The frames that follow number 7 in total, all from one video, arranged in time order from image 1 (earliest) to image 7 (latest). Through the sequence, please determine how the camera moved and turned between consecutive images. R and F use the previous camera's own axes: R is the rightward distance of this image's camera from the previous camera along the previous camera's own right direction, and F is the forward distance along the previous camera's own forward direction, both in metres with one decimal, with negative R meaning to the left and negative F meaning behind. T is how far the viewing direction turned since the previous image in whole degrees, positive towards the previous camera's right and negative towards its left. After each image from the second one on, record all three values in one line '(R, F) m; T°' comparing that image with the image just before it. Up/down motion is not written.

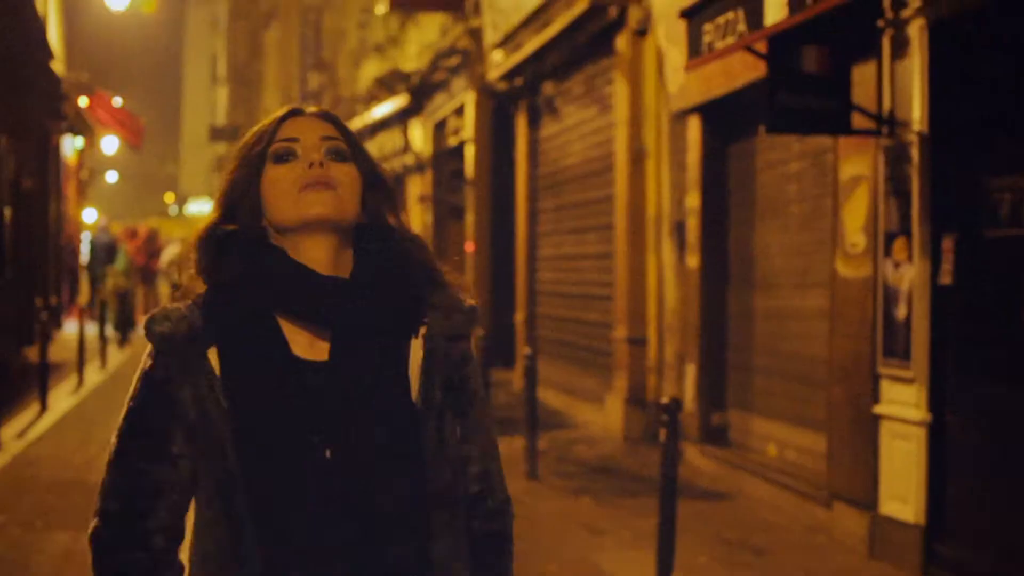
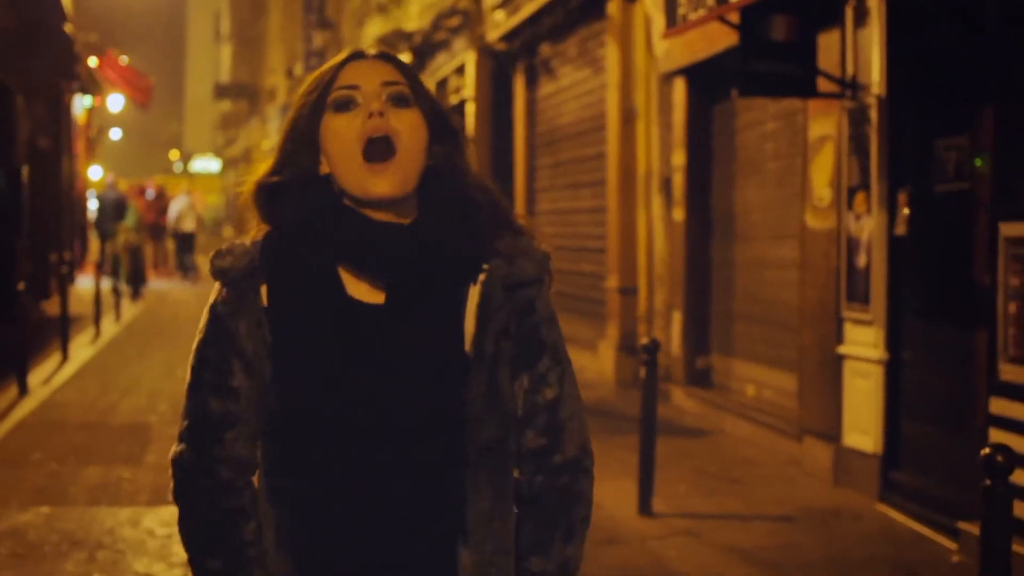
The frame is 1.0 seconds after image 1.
(0.0, -0.6) m; 0°
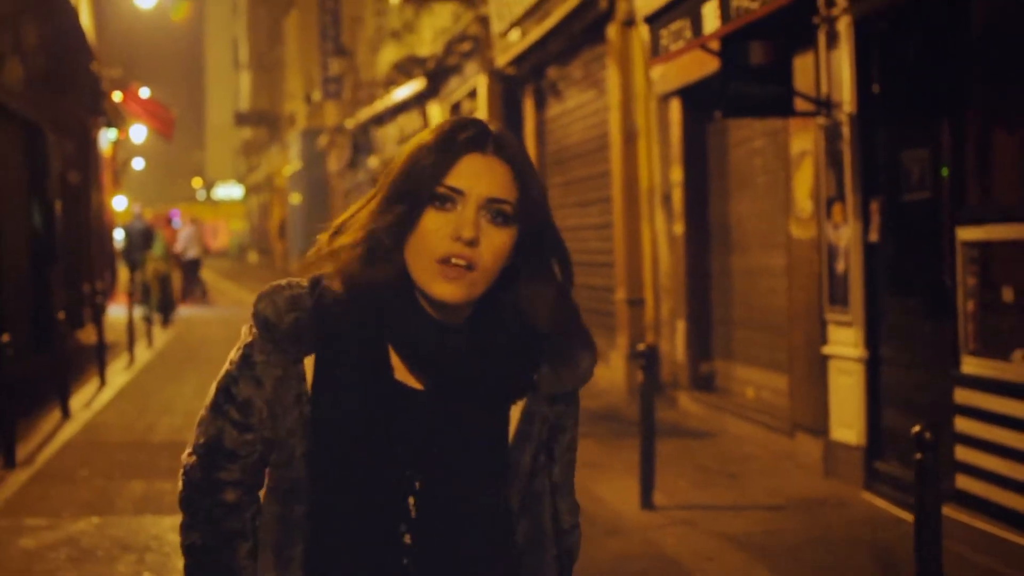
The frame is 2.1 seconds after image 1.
(+0.1, -0.5) m; -1°
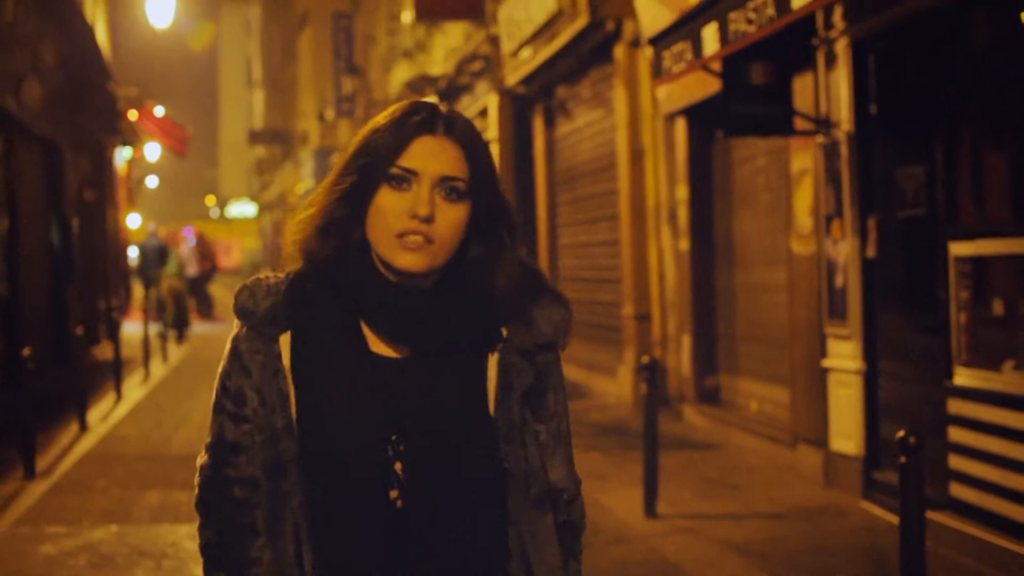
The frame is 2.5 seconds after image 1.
(0.0, -0.2) m; 0°
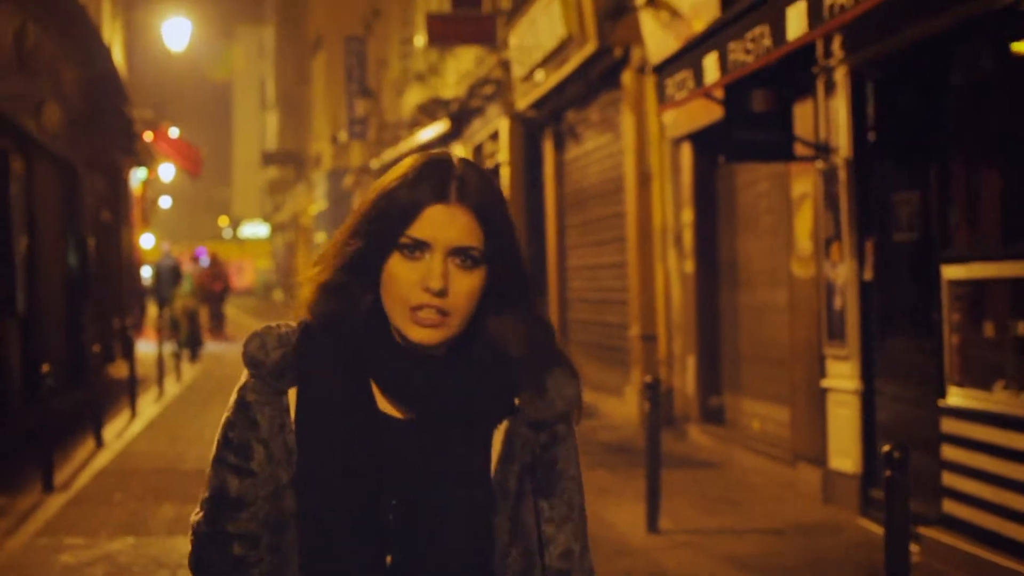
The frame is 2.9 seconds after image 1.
(0.0, -0.2) m; 0°
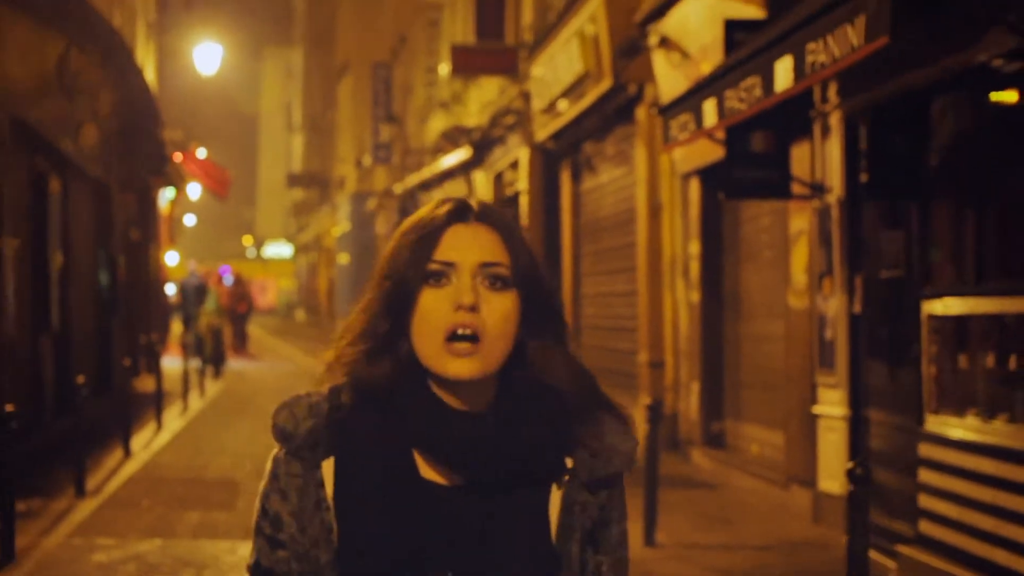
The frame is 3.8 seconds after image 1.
(+0.1, -0.5) m; -1°
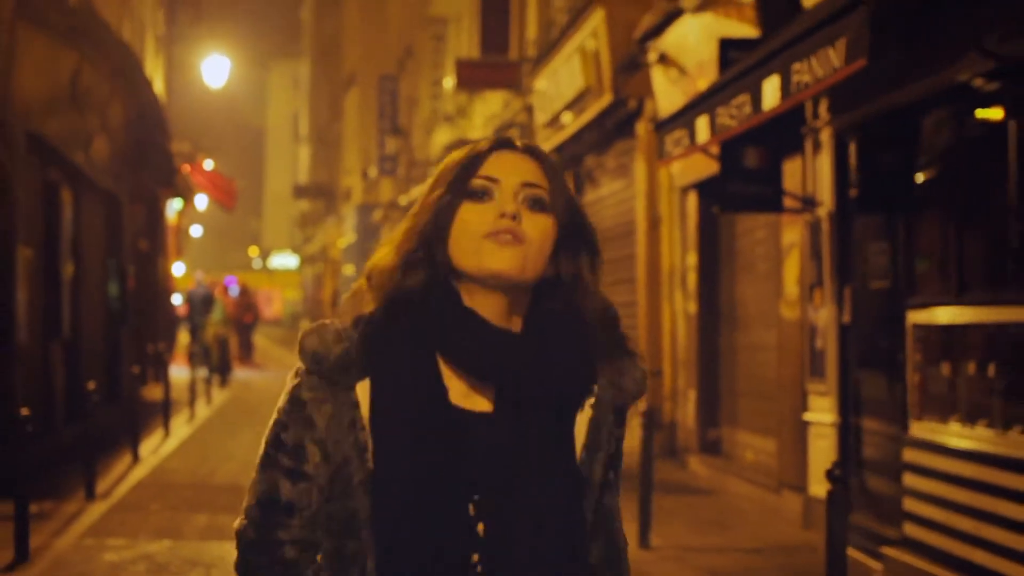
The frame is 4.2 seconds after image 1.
(0.0, -0.2) m; 0°
